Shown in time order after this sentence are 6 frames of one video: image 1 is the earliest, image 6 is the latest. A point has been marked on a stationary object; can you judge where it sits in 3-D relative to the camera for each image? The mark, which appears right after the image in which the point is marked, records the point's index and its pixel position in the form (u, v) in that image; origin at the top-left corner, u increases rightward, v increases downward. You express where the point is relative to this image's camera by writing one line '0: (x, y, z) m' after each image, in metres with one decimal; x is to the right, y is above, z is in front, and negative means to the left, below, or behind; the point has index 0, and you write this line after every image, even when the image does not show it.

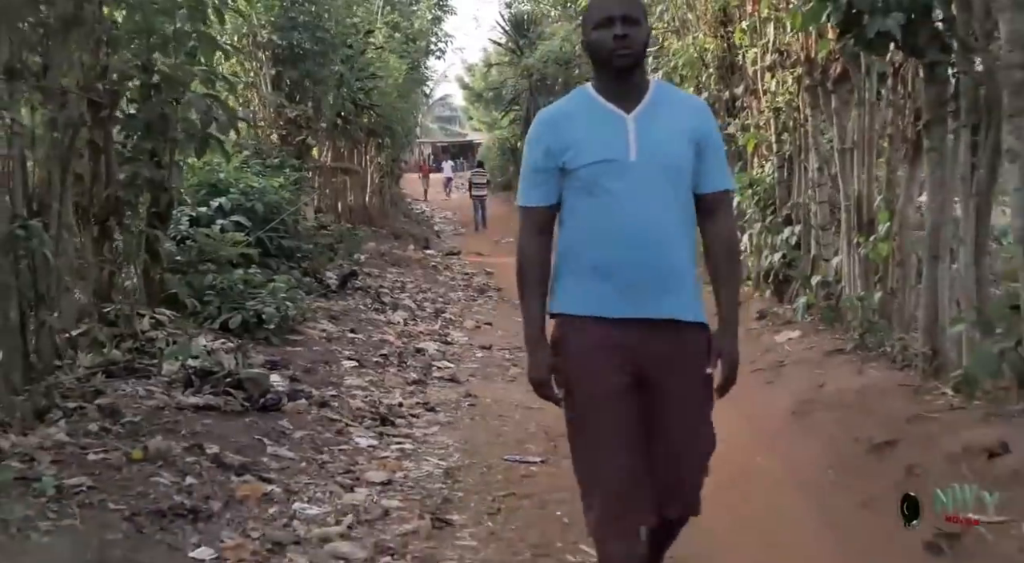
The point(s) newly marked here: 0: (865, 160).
0: (+2.0, +0.7, +6.8) m
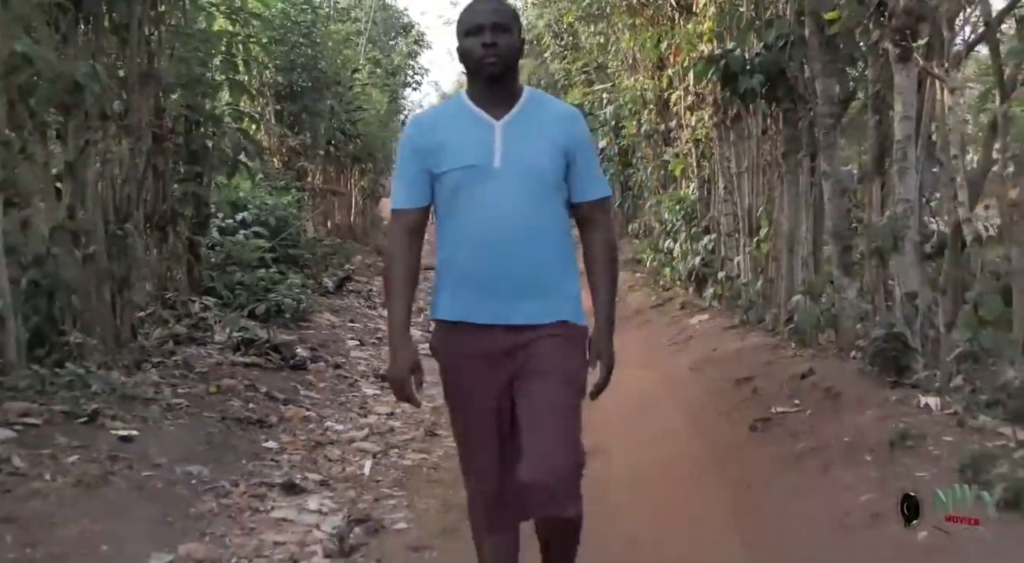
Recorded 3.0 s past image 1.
0: (+1.8, +0.7, +8.9) m
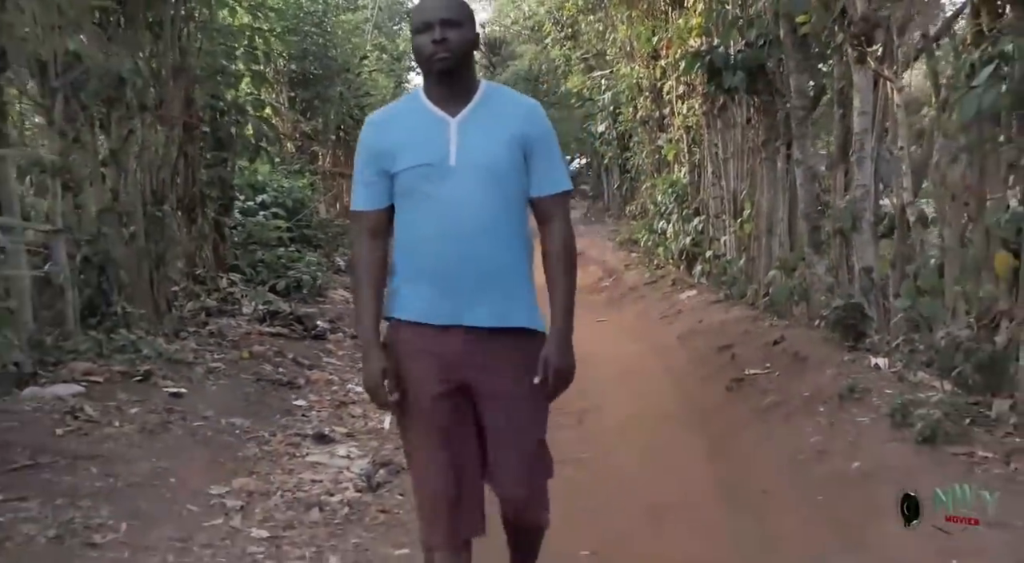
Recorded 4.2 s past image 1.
0: (+1.8, +0.9, +9.6) m
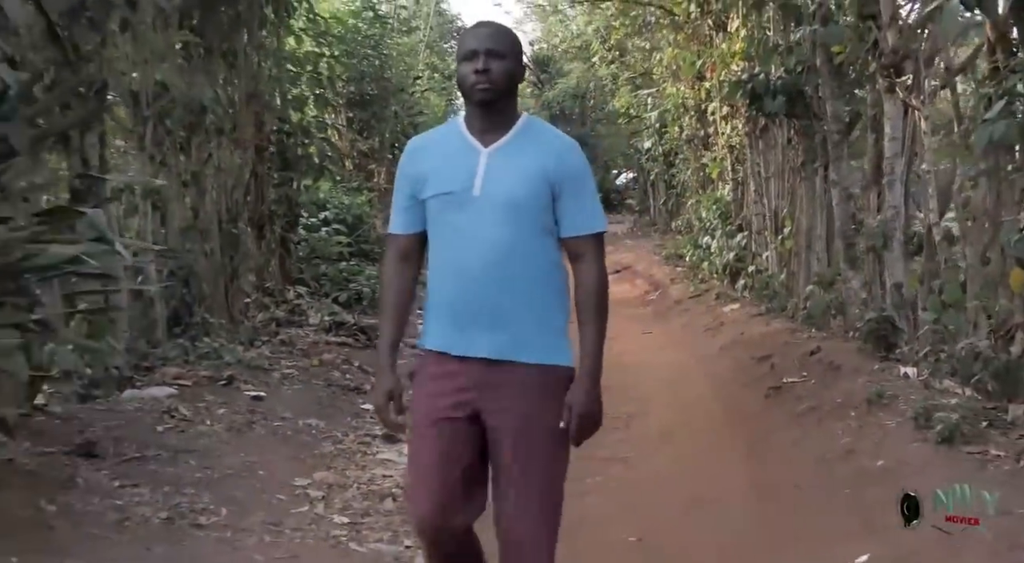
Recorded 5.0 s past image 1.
0: (+2.3, +0.8, +10.0) m
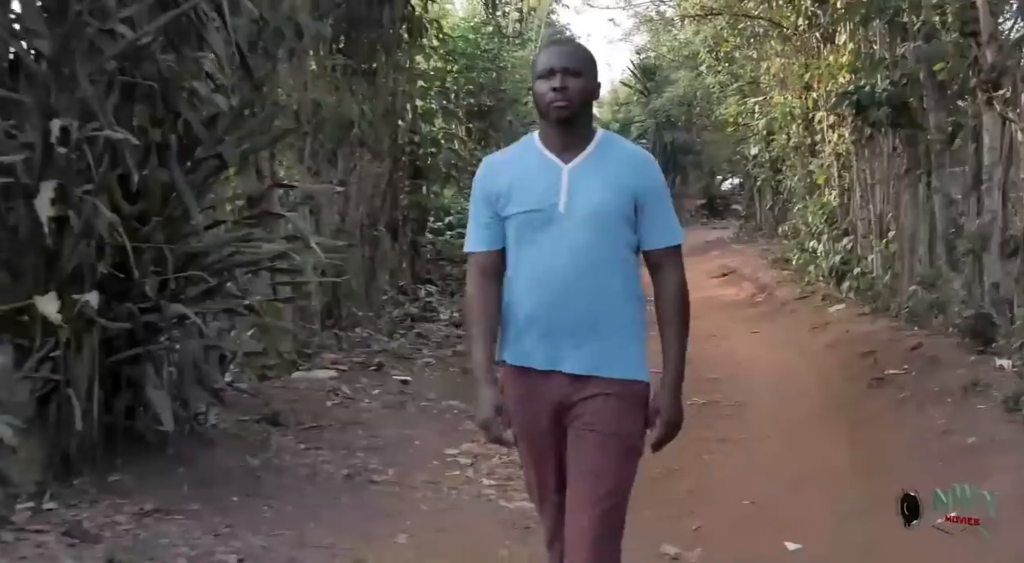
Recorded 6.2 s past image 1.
0: (+3.3, +0.8, +10.5) m
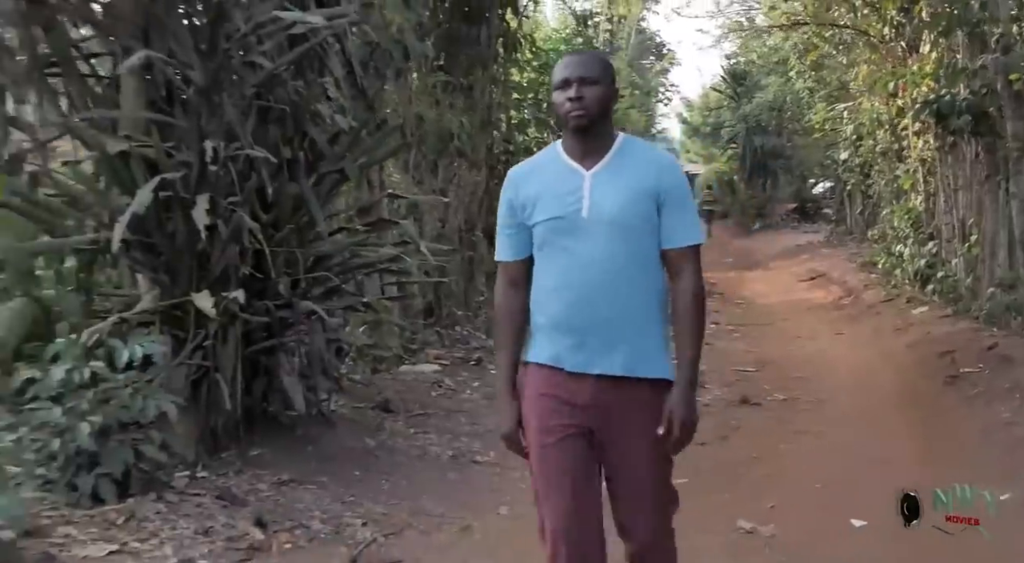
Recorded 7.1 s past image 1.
0: (+4.1, +0.8, +10.8) m
